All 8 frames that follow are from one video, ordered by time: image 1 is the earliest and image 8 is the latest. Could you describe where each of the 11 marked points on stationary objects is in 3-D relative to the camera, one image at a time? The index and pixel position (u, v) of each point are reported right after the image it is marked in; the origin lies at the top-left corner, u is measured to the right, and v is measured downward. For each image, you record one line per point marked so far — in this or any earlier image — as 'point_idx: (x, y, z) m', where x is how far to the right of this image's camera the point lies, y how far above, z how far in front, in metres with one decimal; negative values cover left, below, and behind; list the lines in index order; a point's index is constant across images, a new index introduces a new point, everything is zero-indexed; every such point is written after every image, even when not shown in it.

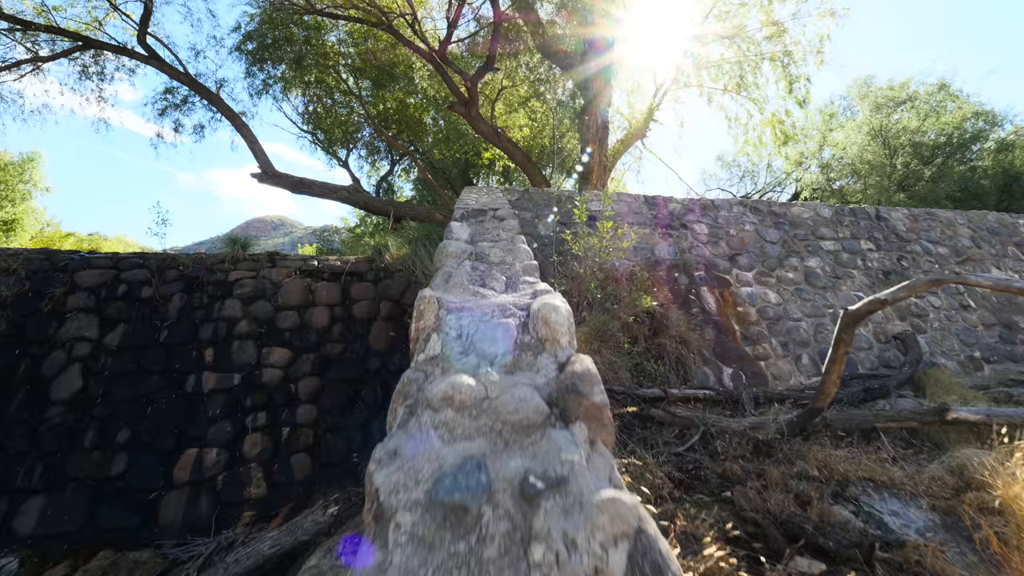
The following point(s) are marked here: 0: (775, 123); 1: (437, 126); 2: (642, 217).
0: (+3.2, +2.0, +7.6) m
1: (-1.0, +2.3, +8.6) m
2: (+1.1, +0.6, +5.4) m
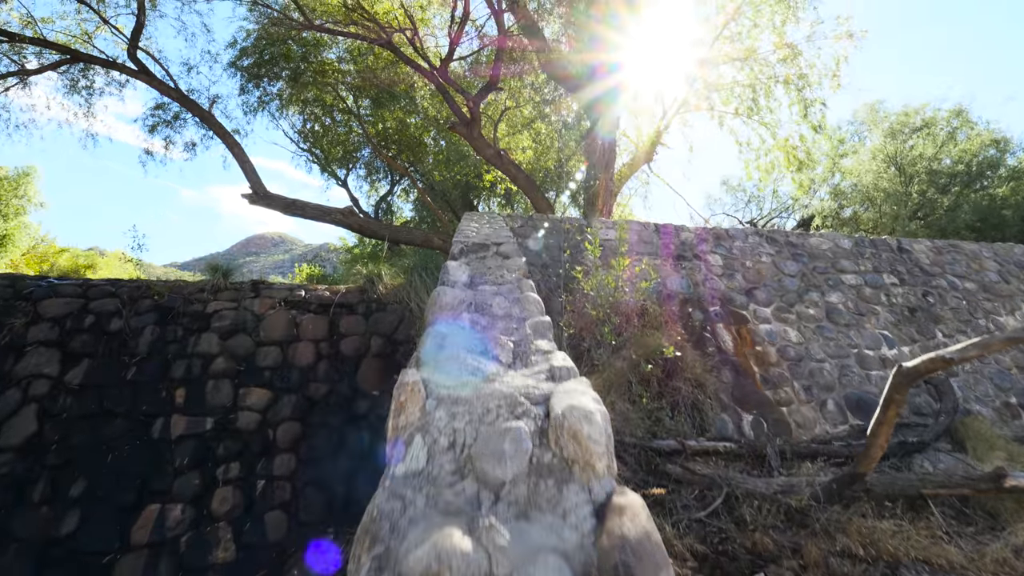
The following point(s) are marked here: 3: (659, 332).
0: (+3.3, +1.7, +7.3) m
1: (-1.0, +1.9, +8.3) m
2: (+1.2, +0.3, +5.1) m
3: (+1.0, -0.3, +4.3) m
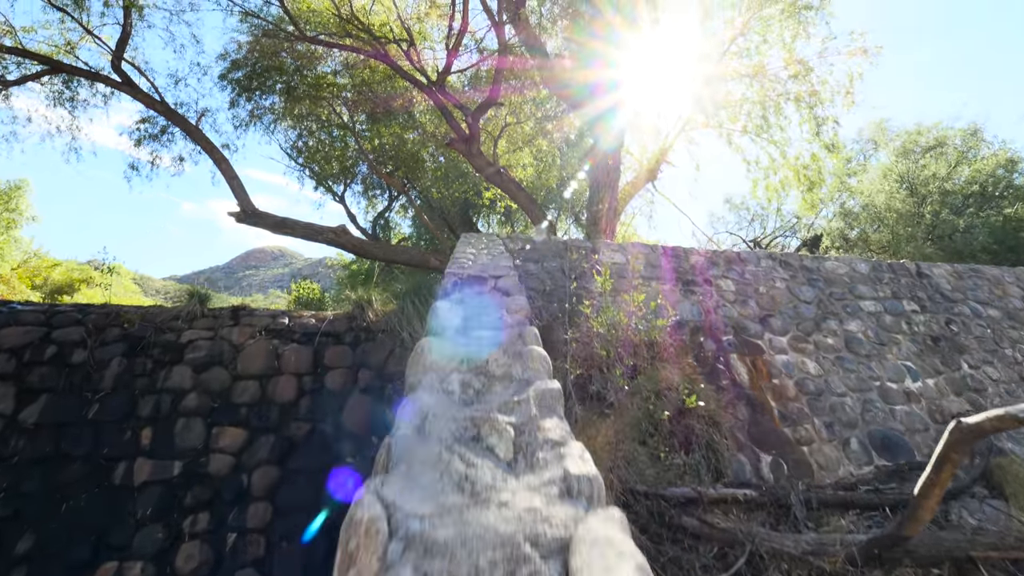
0: (+3.3, +1.4, +7.0) m
1: (-1.0, +1.7, +8.1) m
2: (+1.2, +0.1, +4.8) m
3: (+1.0, -0.5, +4.0) m
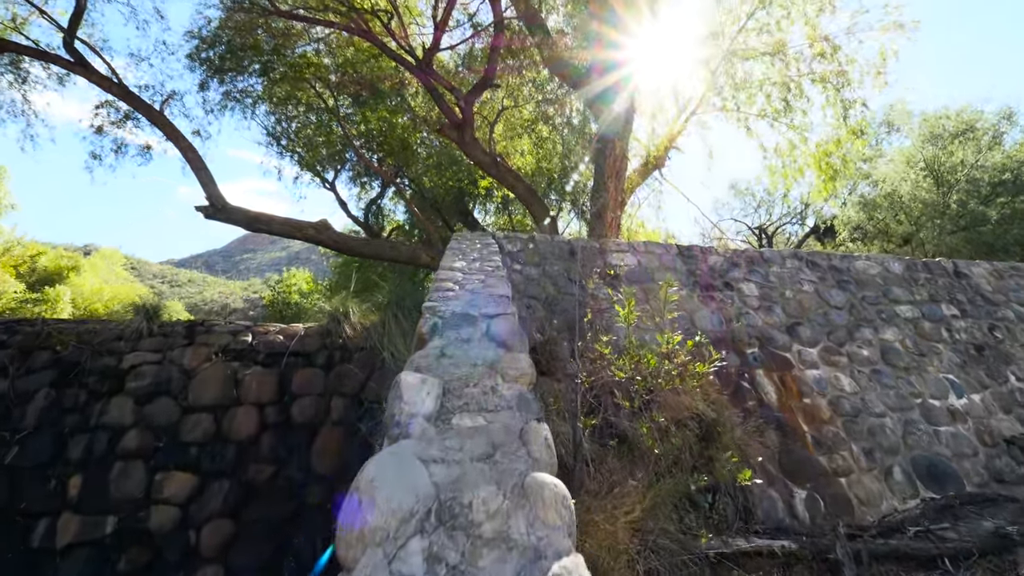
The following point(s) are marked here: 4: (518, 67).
0: (+3.2, +1.4, +6.5) m
1: (-1.0, +1.7, +7.5) m
2: (+1.2, +0.1, +4.3) m
3: (+1.0, -0.6, +3.5) m
4: (+0.1, +2.5, +6.8) m
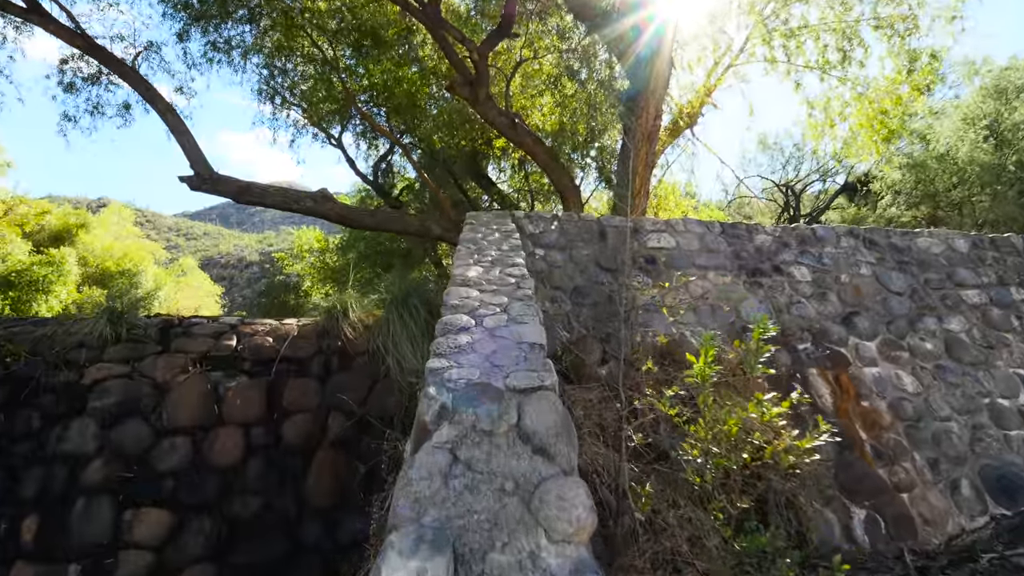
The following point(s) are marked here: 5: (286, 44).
0: (+3.4, +1.7, +5.8) m
1: (-0.8, +2.1, +6.9) m
2: (+1.3, +0.2, +3.8) m
3: (+1.1, -0.5, +3.1) m
4: (+0.3, +2.7, +6.1) m
5: (-2.3, +2.5, +6.3) m
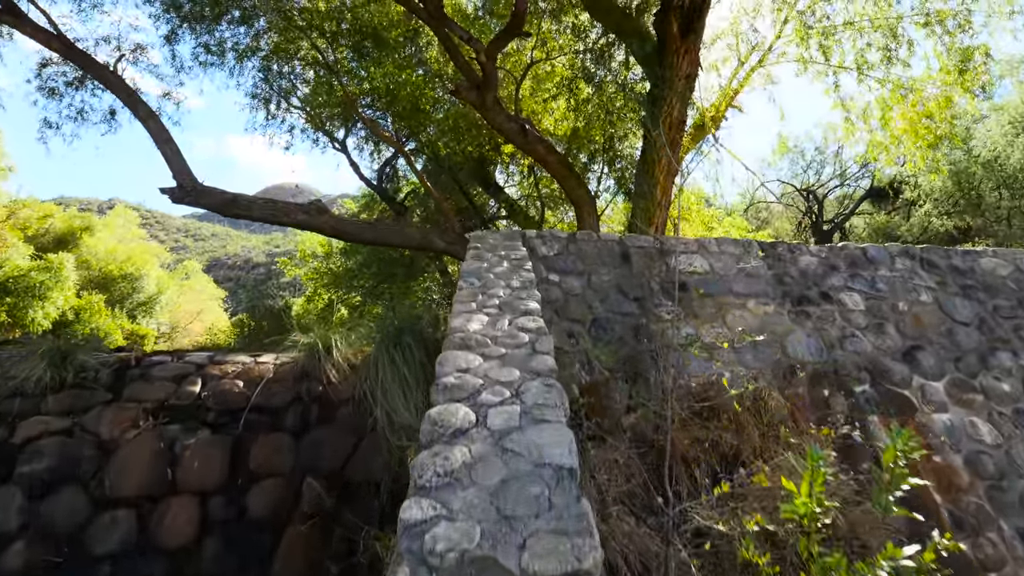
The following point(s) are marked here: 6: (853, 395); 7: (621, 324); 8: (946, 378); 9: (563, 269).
0: (+3.5, +1.5, +5.4) m
1: (-0.7, +1.9, +6.5) m
2: (+1.3, 0.0, +3.3) m
3: (+1.2, -0.7, +2.6) m
4: (+0.4, +2.6, +5.7) m
5: (-2.2, +2.3, +5.9) m
6: (+1.7, -0.5, +3.0) m
7: (+0.5, -0.2, +3.0) m
8: (+2.3, -0.5, +3.2) m
9: (+0.3, +0.1, +3.1) m
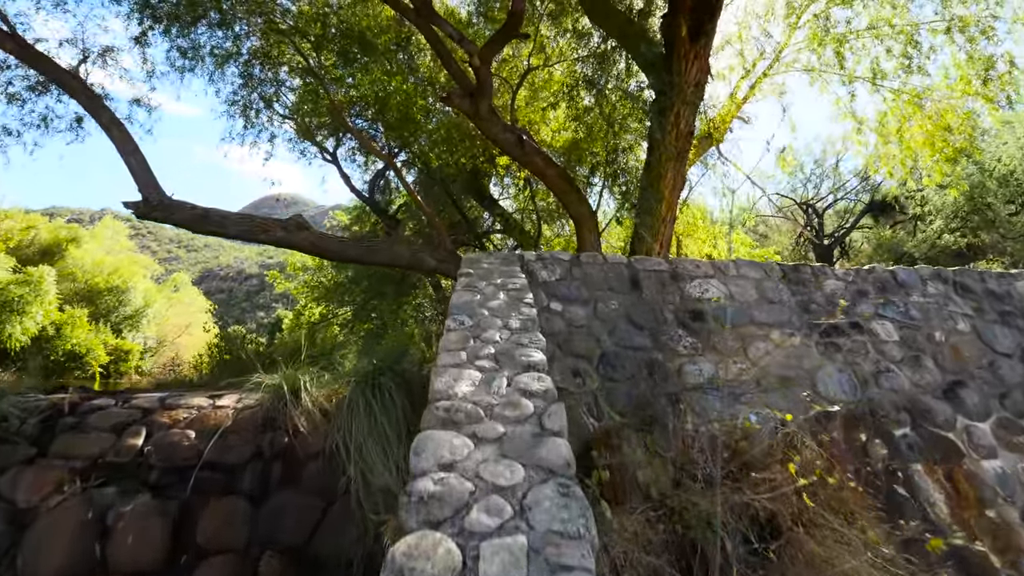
0: (+3.5, +1.3, +5.1) m
1: (-0.7, +1.7, +6.2) m
2: (+1.3, -0.1, +3.0) m
3: (+1.2, -0.8, +2.2) m
4: (+0.3, +2.4, +5.4) m
5: (-2.2, +2.2, +5.5) m
6: (+1.7, -0.7, +2.7) m
7: (+0.5, -0.3, +2.6) m
8: (+2.3, -0.6, +2.9) m
9: (+0.2, 0.0, +2.7) m
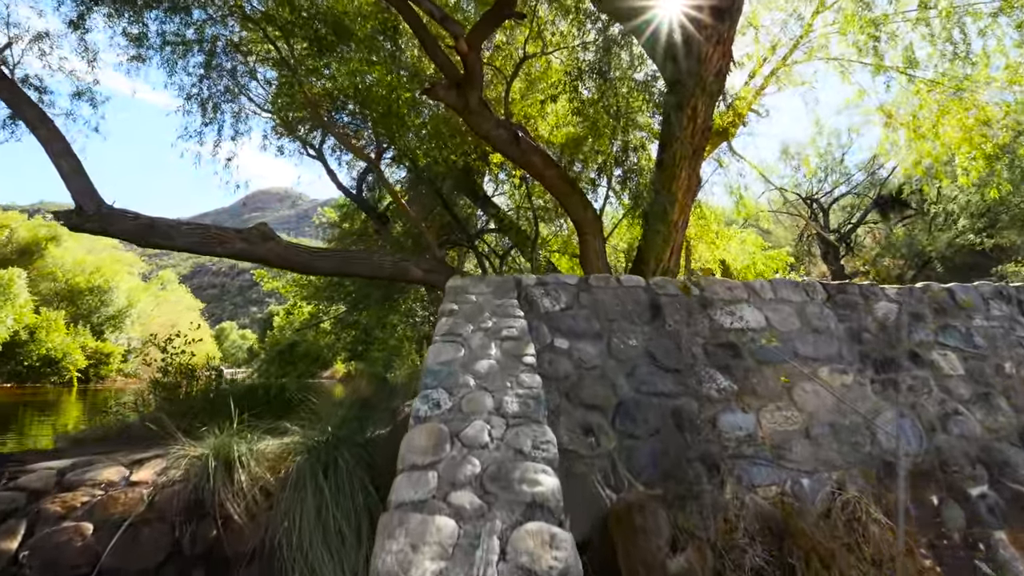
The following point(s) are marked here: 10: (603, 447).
0: (+3.4, +1.2, +4.6) m
1: (-0.8, +1.6, +5.6) m
2: (+1.3, -0.2, +2.5) m
3: (+1.1, -0.9, +1.8) m
4: (+0.3, +2.3, +4.8) m
5: (-2.3, +2.1, +5.0) m
6: (+1.6, -0.8, +2.2) m
7: (+0.5, -0.4, +2.1) m
8: (+2.2, -0.7, +2.4) m
9: (+0.2, -0.1, +2.2) m
10: (+0.3, -0.5, +2.0) m
